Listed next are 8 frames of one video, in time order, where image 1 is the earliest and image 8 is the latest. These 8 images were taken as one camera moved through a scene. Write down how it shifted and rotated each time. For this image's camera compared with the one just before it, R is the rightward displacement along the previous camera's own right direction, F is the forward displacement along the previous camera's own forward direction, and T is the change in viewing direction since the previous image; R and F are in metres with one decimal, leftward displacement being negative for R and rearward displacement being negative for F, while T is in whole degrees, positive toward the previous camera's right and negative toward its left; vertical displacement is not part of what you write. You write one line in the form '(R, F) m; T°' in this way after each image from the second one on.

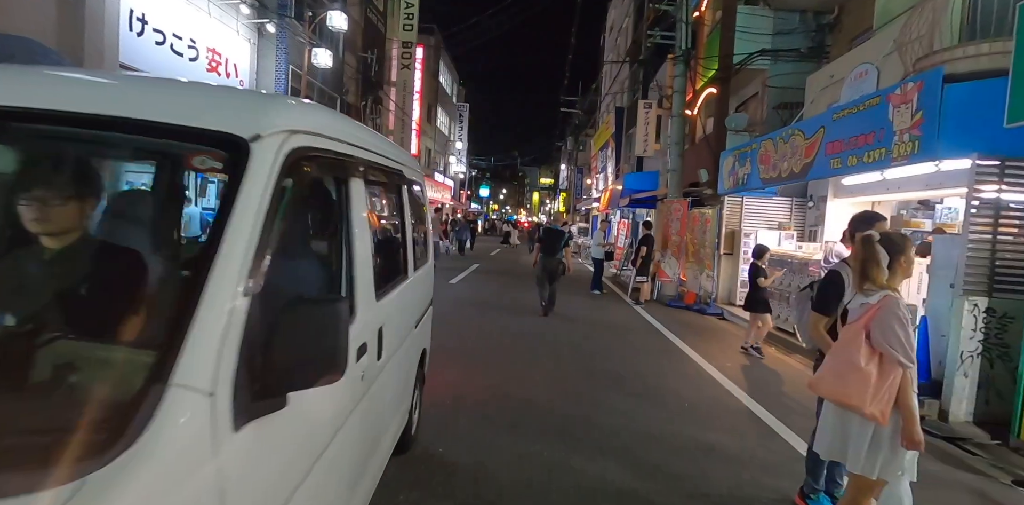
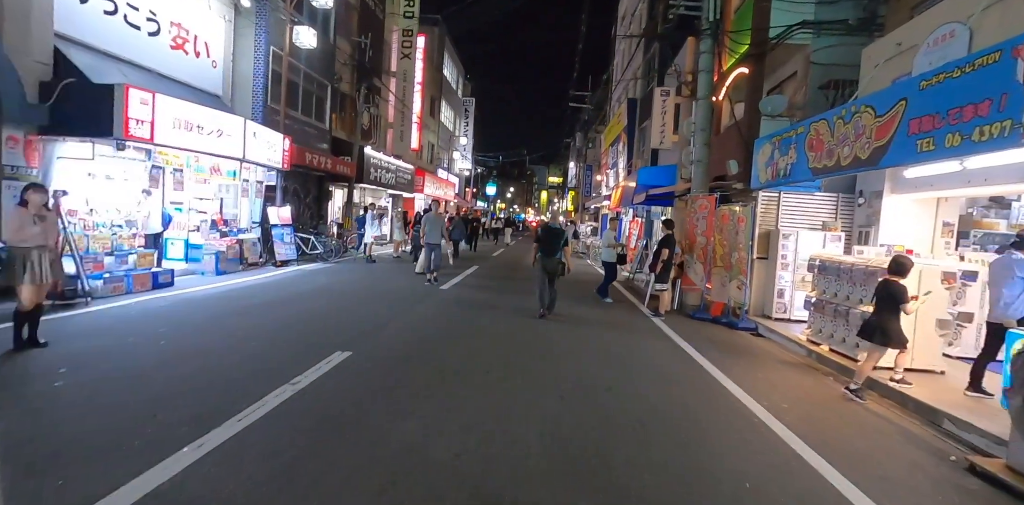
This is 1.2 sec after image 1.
(+0.2, +1.8) m; -1°
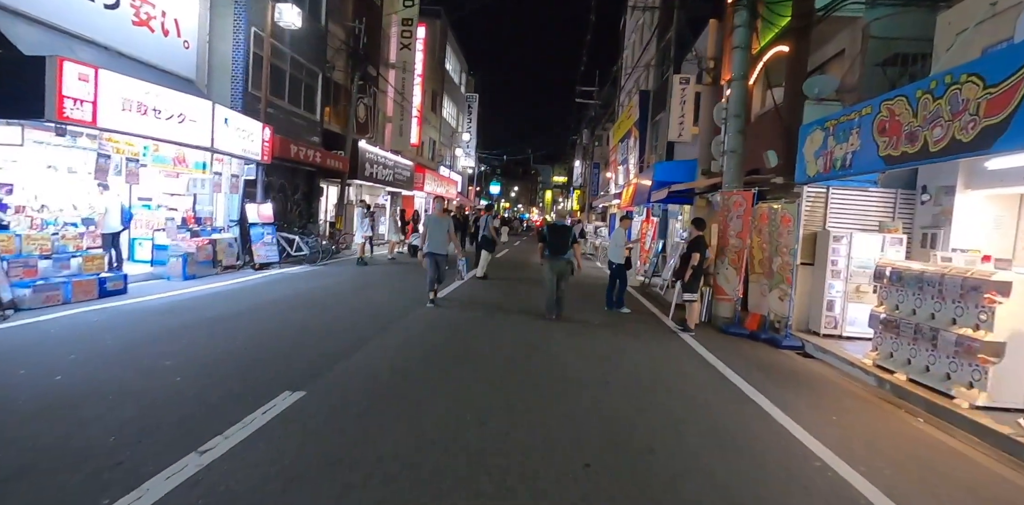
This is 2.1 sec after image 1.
(0.0, +1.6) m; 0°
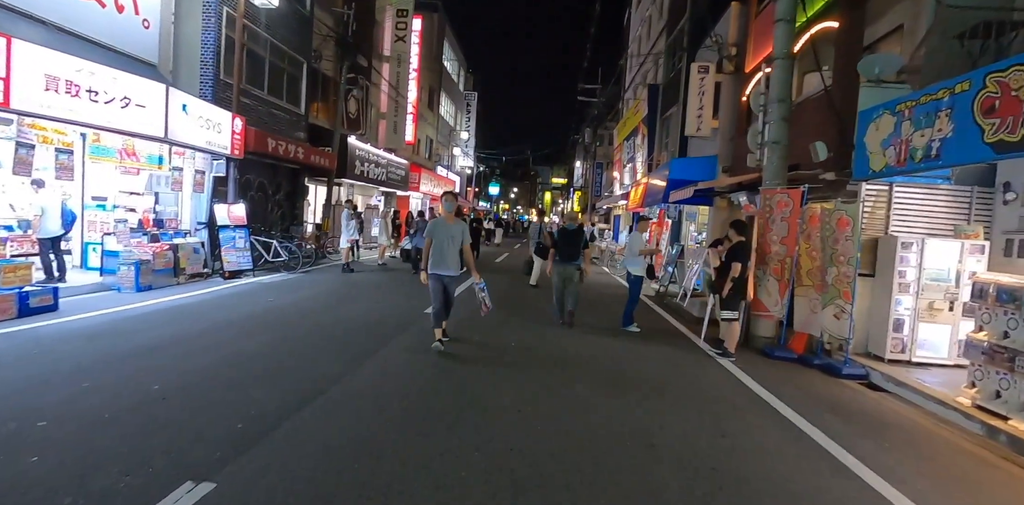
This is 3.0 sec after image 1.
(-0.1, +1.6) m; 0°
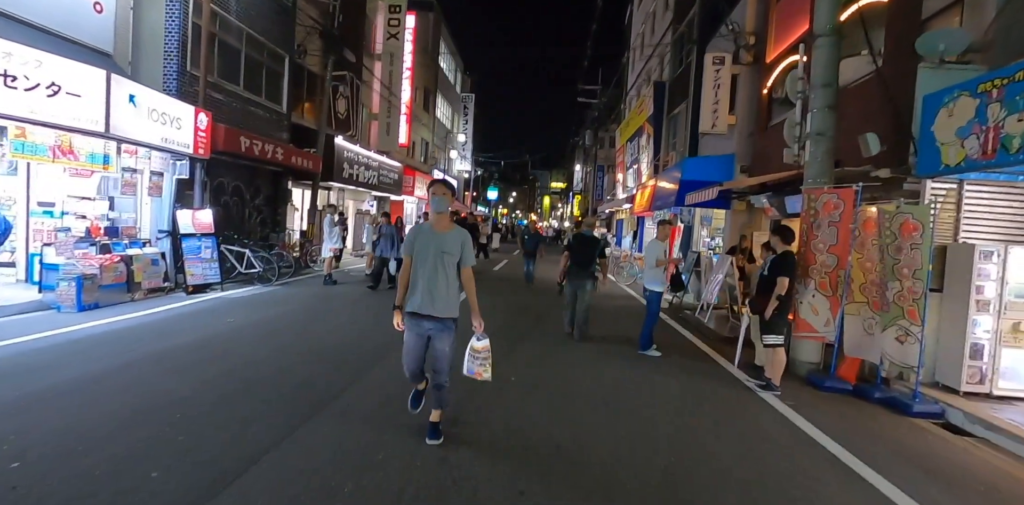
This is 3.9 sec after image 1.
(0.0, +1.4) m; 0°
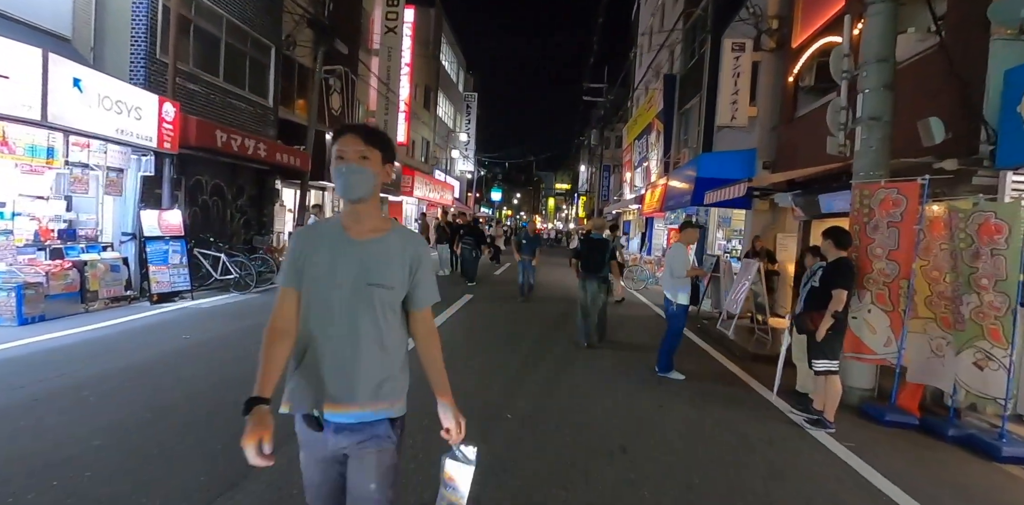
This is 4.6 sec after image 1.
(+0.1, +1.1) m; -1°
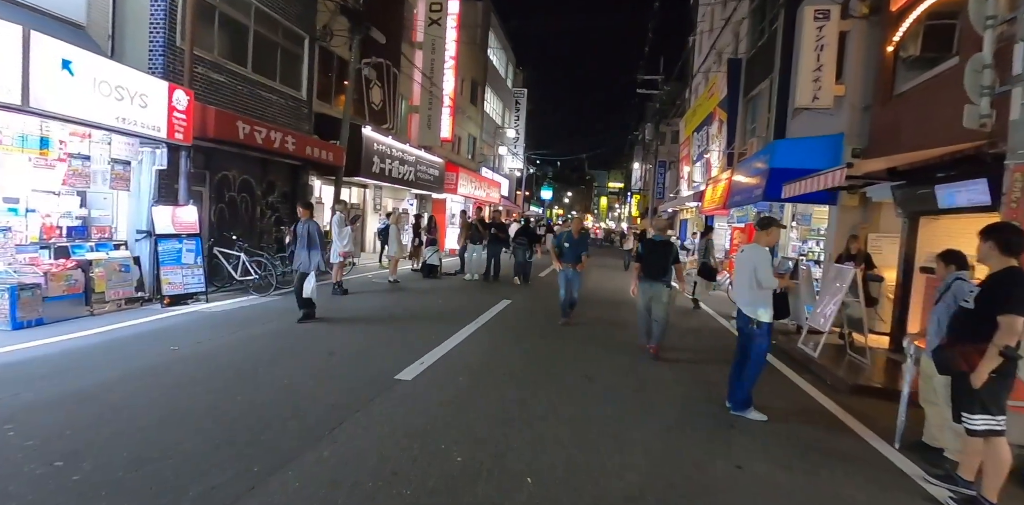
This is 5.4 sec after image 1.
(+0.2, +1.3) m; -6°
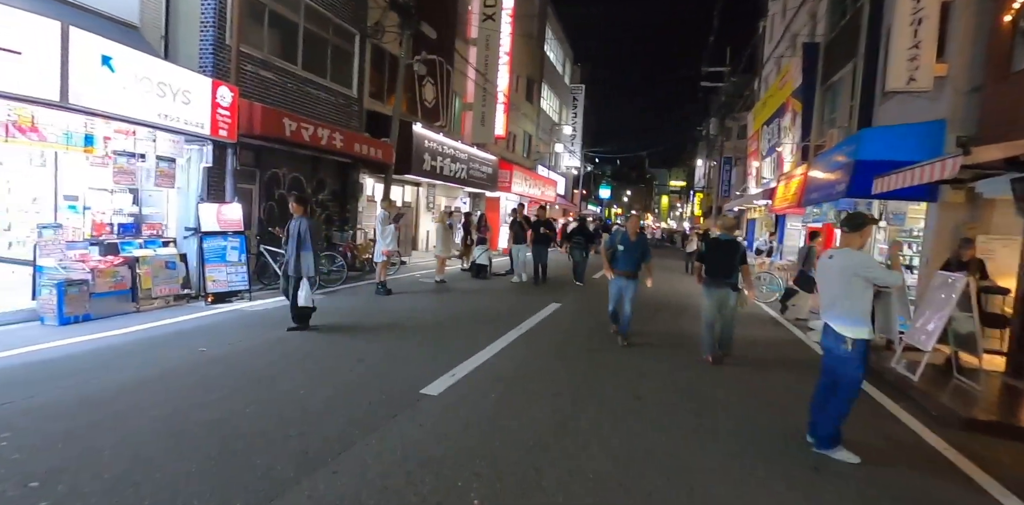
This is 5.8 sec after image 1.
(+0.2, +0.7) m; -6°
